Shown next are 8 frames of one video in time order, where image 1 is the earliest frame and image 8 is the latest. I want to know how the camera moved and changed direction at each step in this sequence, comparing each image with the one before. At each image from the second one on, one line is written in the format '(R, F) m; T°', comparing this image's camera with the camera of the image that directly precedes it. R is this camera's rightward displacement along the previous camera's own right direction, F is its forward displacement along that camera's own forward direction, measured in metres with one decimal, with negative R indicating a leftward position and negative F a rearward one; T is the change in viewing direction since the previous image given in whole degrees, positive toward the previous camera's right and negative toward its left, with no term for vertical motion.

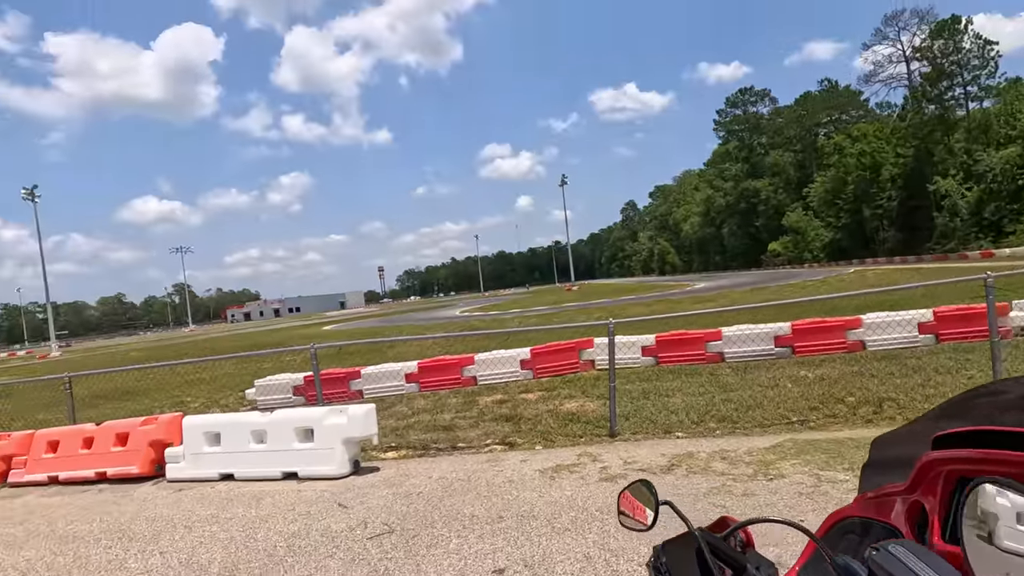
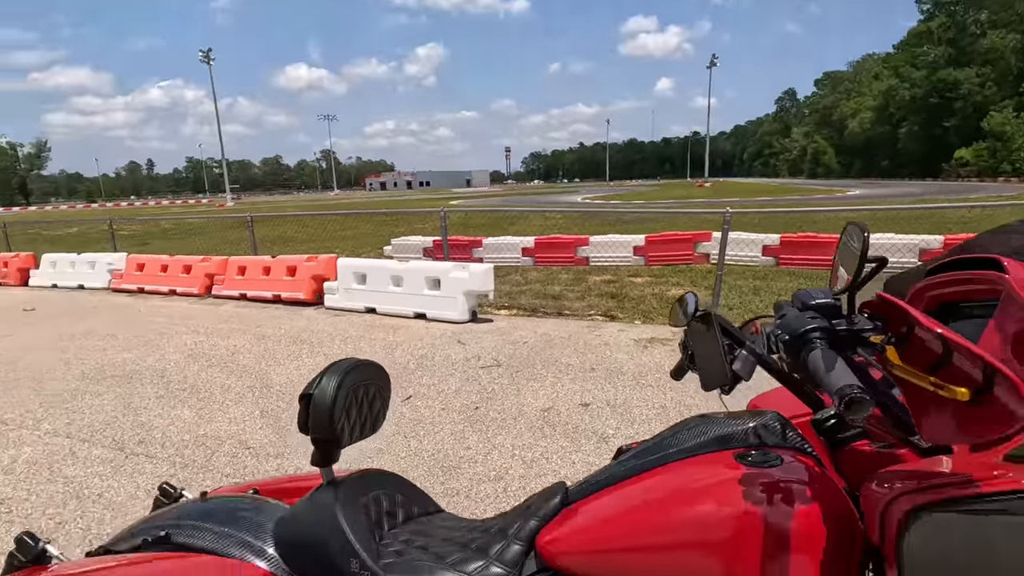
(+0.2, -0.6) m; -11°
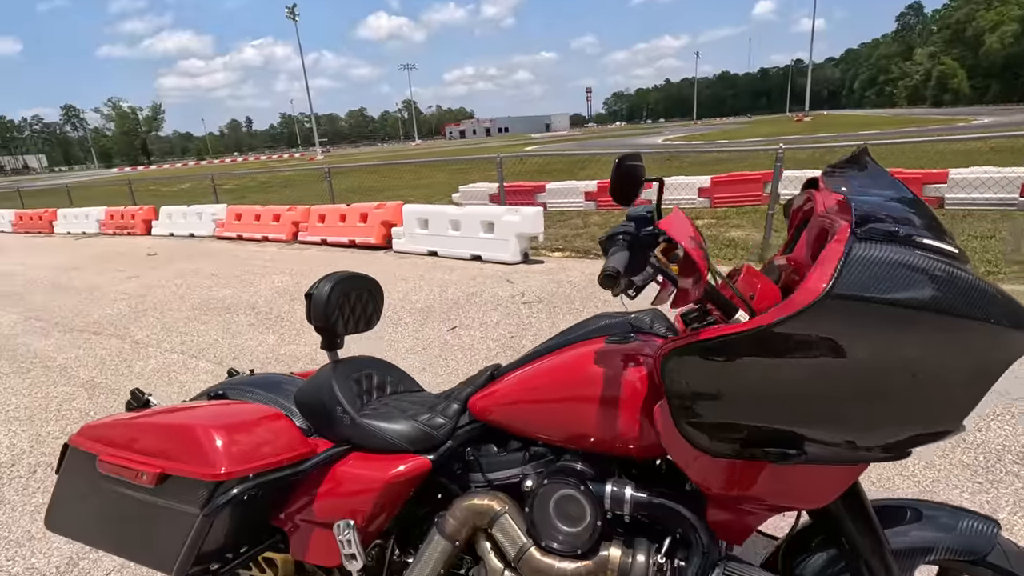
(+0.5, -0.5) m; -8°
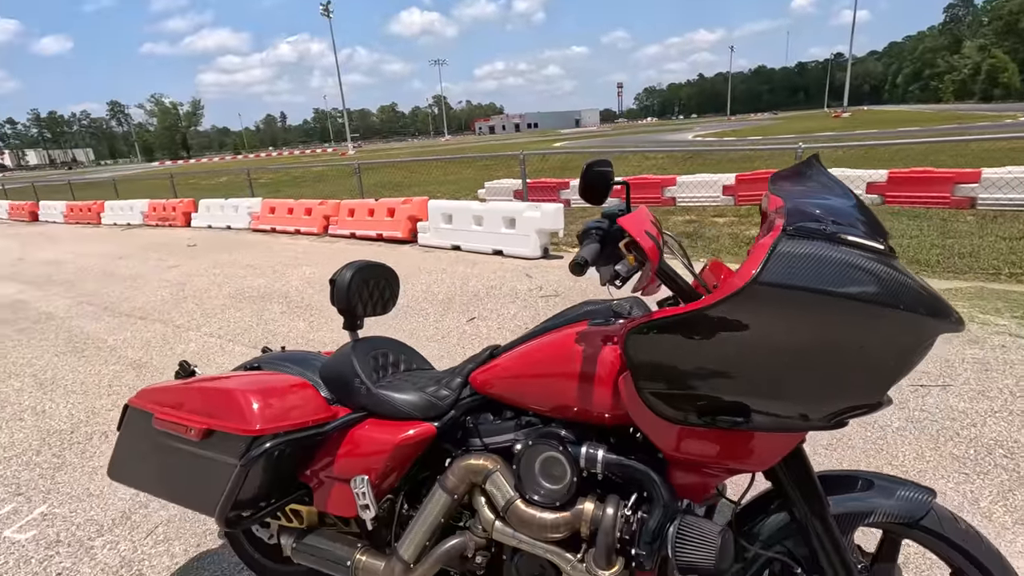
(+0.1, -0.3) m; -3°
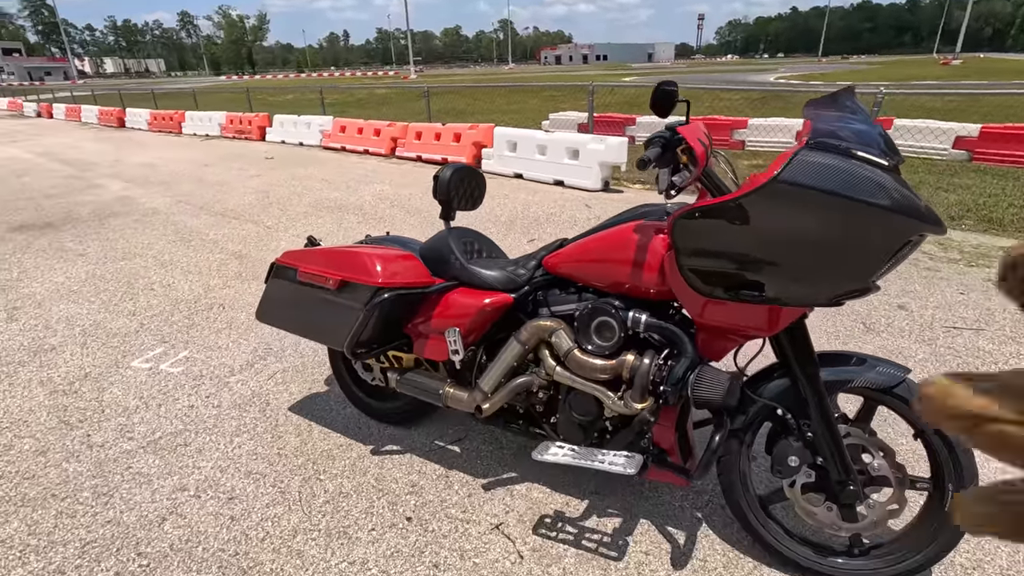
(-0.1, -0.5) m; -4°
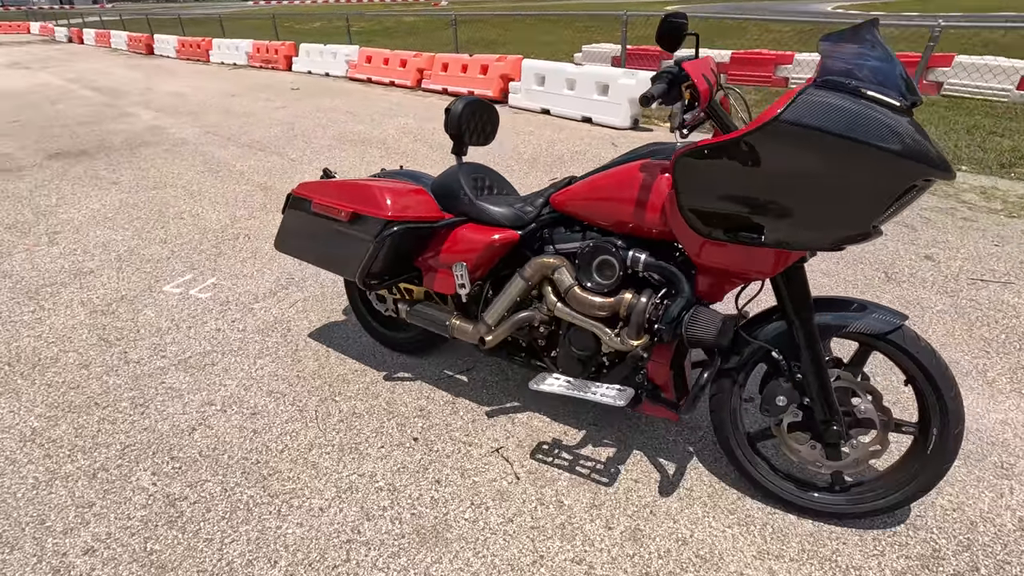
(+0.1, -0.1) m; -2°
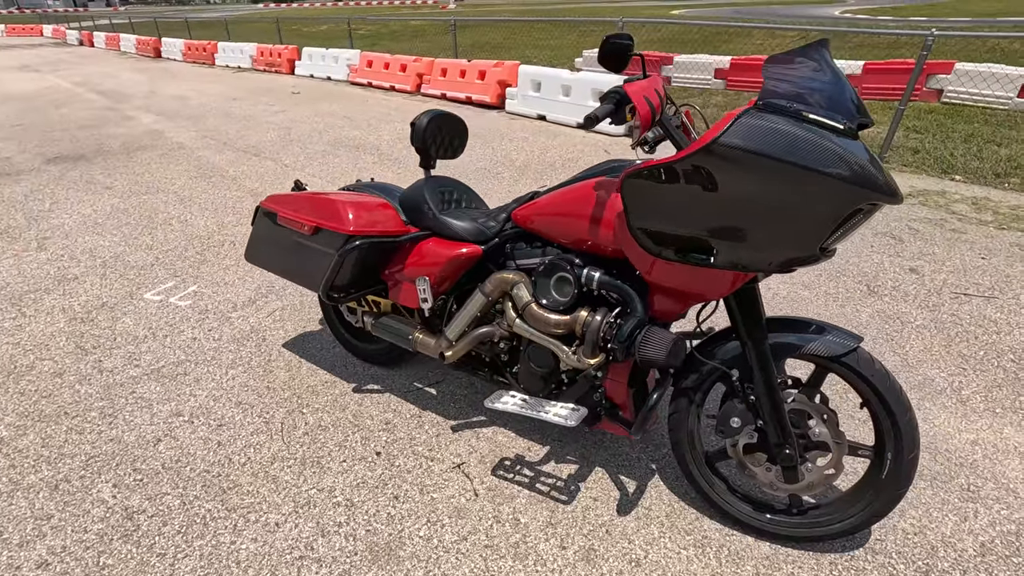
(+0.2, 0.0) m; -1°
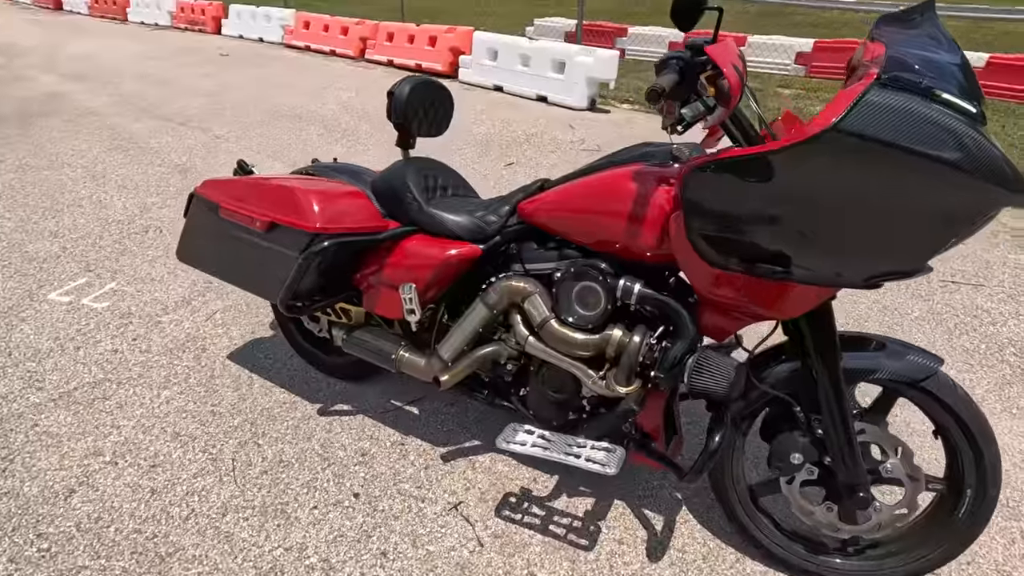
(-0.3, +0.5) m; +6°
